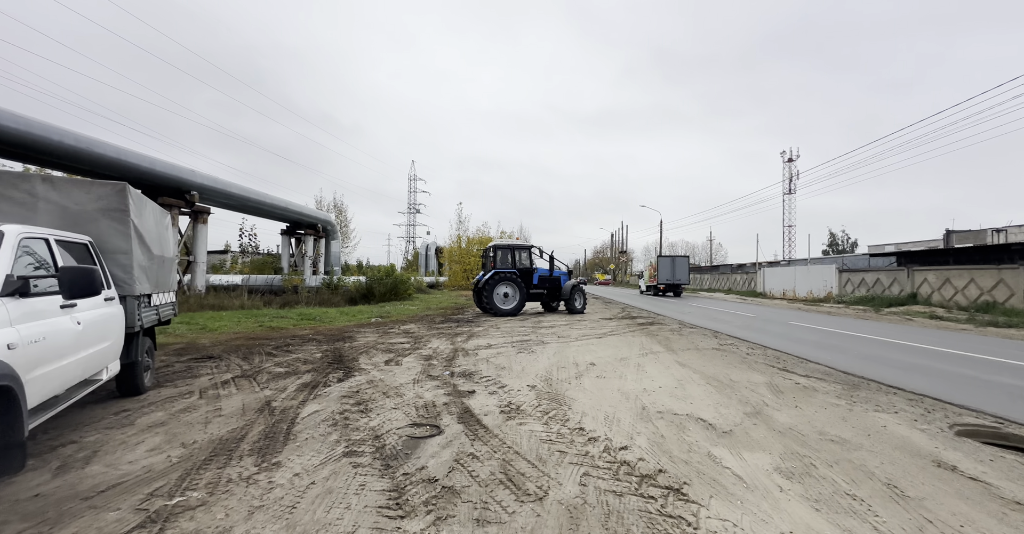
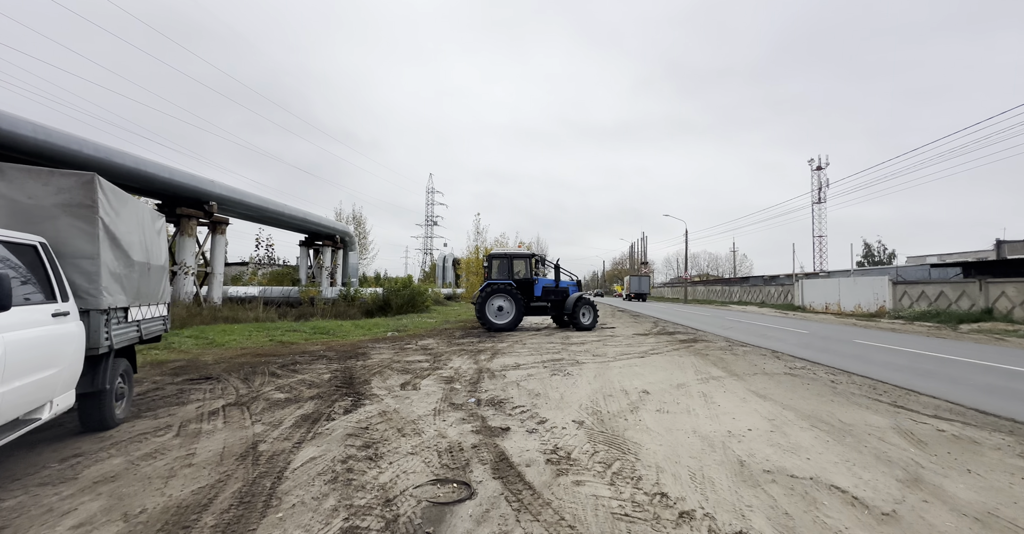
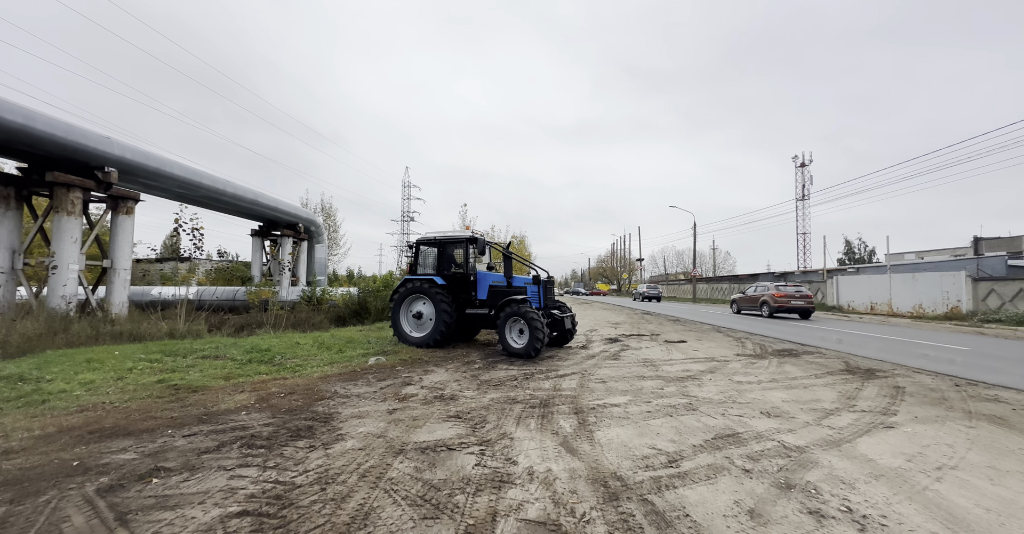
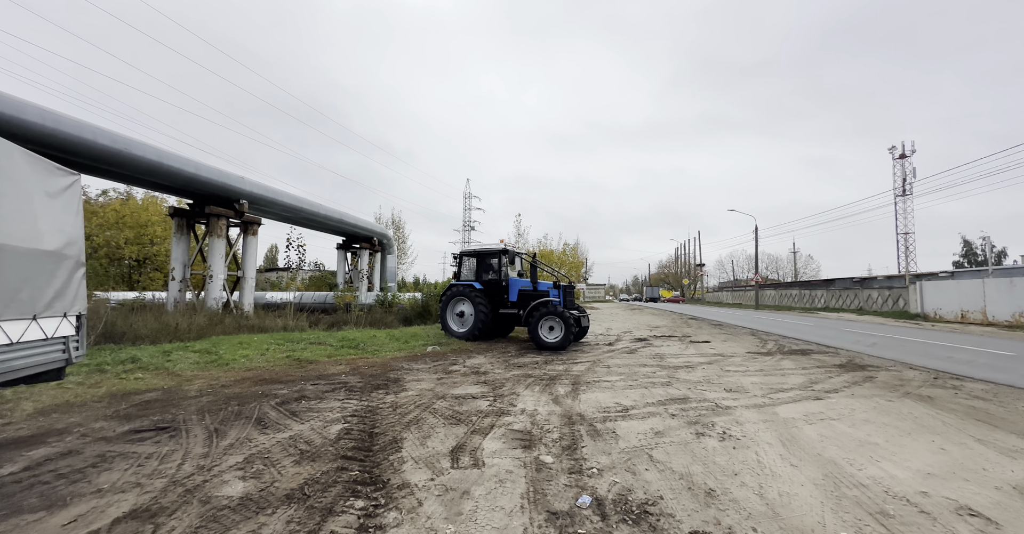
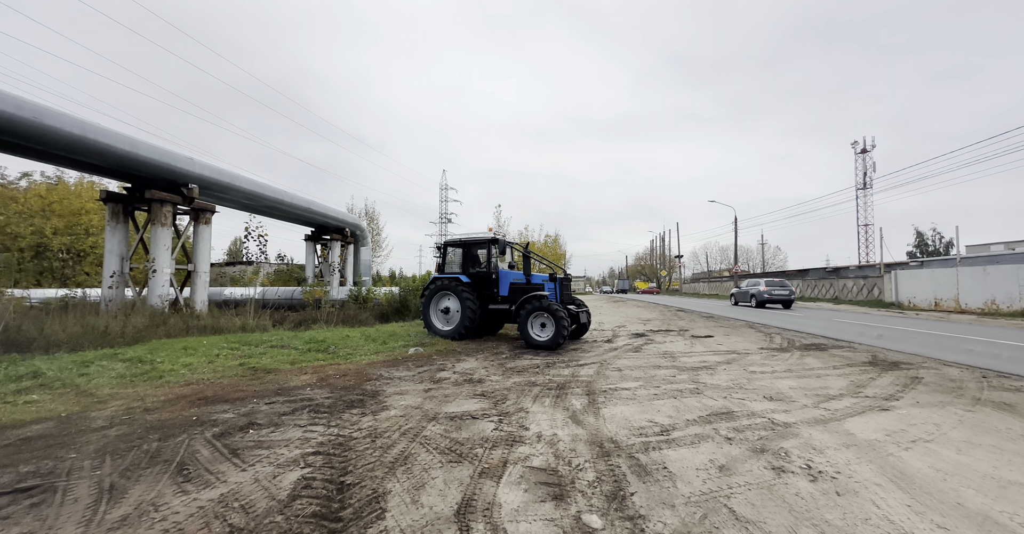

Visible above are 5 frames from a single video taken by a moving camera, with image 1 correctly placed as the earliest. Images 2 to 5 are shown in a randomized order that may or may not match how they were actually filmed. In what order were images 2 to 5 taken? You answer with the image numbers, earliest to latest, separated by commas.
2, 4, 5, 3
